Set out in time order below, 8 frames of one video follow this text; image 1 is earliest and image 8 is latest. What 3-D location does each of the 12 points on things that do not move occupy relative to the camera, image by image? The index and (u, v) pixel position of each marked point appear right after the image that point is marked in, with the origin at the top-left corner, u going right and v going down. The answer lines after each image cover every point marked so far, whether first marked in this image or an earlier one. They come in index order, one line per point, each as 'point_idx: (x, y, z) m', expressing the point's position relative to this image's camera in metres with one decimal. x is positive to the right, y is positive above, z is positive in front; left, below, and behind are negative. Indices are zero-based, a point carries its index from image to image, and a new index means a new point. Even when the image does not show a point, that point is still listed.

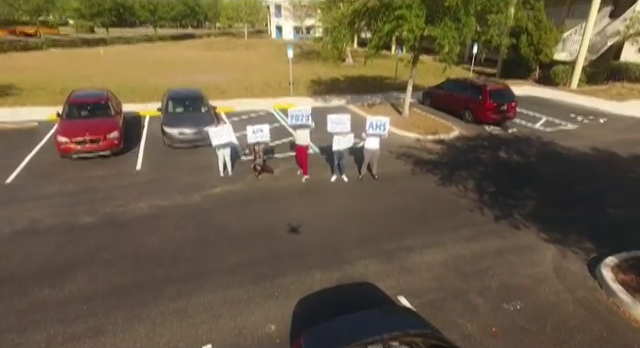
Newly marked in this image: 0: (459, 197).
0: (+3.4, -0.6, +8.0) m
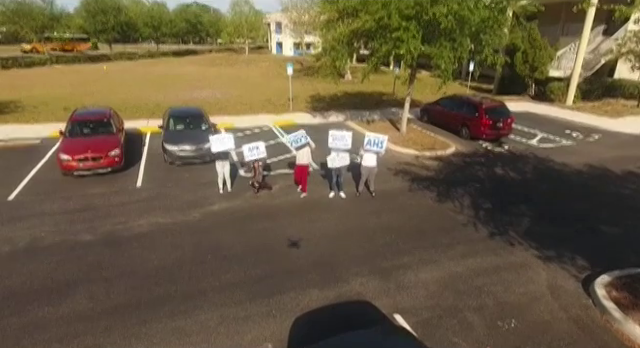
0: (+3.4, -1.0, +8.1) m
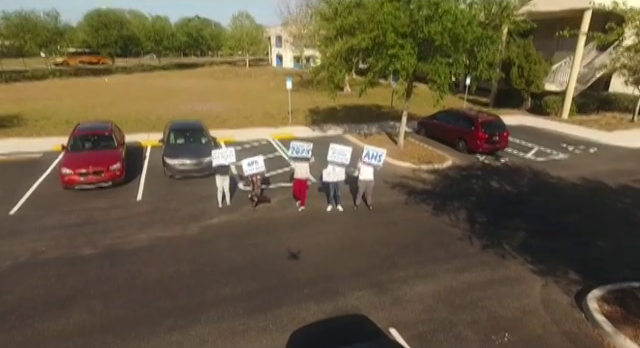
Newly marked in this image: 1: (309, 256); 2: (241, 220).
0: (+3.3, -1.4, +8.2) m
1: (-0.2, -1.7, +6.9) m
2: (-2.1, -1.2, +8.4) m
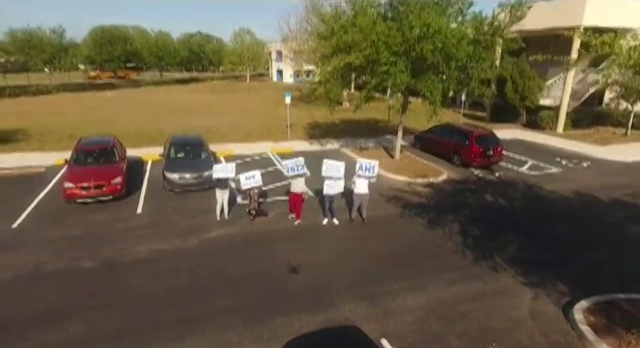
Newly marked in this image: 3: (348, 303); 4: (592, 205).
0: (+3.2, -1.7, +8.3) m
1: (-0.3, -2.0, +7.1) m
2: (-2.2, -1.6, +8.6) m
3: (+0.5, -2.3, +5.9) m
4: (+9.0, -1.0, +10.8) m
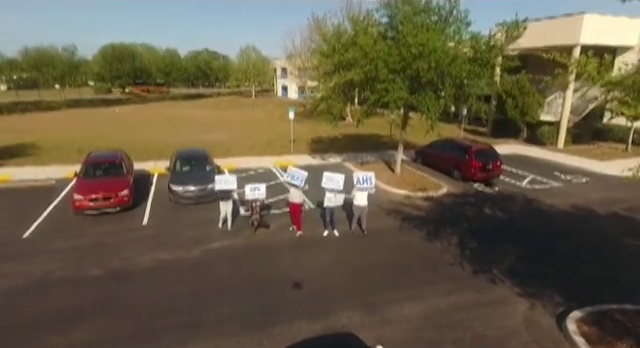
0: (+3.2, -2.1, +8.5) m
1: (-0.4, -2.3, +7.2) m
2: (-2.2, -1.9, +8.8) m
3: (+0.5, -2.6, +6.0) m
4: (+9.1, -1.5, +10.9) m
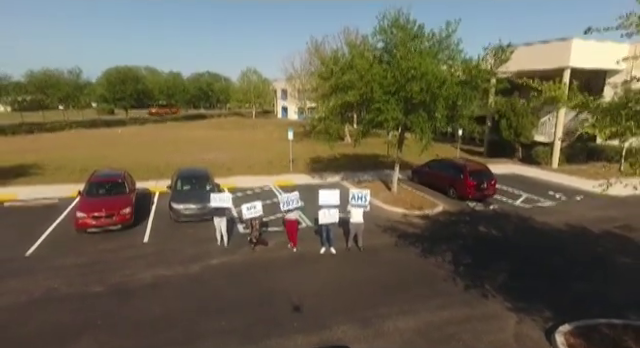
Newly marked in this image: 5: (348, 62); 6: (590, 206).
0: (+3.1, -2.5, +8.7) m
1: (-0.4, -2.7, +7.4) m
2: (-2.3, -2.4, +9.0) m
3: (+0.4, -2.9, +6.2) m
4: (+9.0, -2.1, +11.1) m
5: (+1.2, +4.9, +14.2) m
6: (+12.2, -1.4, +14.6) m
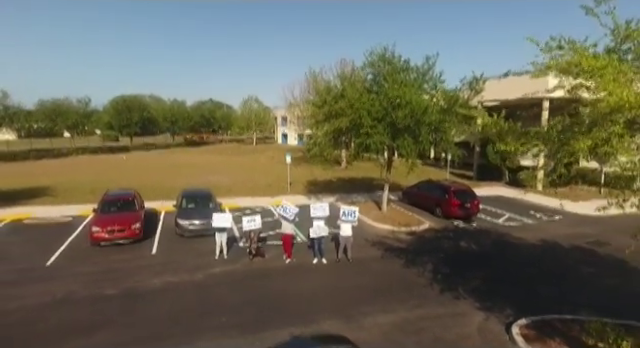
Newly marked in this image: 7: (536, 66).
0: (+2.9, -3.0, +9.6) m
1: (-0.7, -3.1, +8.3) m
2: (-2.5, -3.0, +9.9) m
3: (+0.1, -3.2, +7.1) m
4: (+8.7, -2.8, +12.0) m
5: (+0.9, +4.0, +15.7) m
6: (+12.0, -2.4, +15.6) m
7: (+3.4, +1.7, +5.1) m
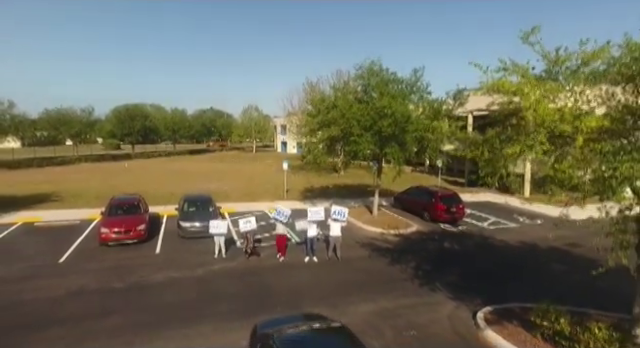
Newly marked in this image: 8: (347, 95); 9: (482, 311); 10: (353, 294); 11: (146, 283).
0: (+2.6, -3.2, +10.4) m
1: (-1.0, -3.3, +9.1) m
2: (-2.8, -3.1, +10.8) m
3: (-0.2, -3.3, +7.9) m
4: (+8.4, -3.0, +12.9) m
5: (+0.6, +3.6, +16.7) m
6: (+11.7, -2.7, +16.4) m
7: (+3.1, +1.6, +6.0) m
8: (+1.4, +4.0, +16.7) m
9: (+3.7, -3.2, +7.4) m
10: (+0.9, -3.3, +8.8) m
11: (-5.1, -3.2, +9.3) m
